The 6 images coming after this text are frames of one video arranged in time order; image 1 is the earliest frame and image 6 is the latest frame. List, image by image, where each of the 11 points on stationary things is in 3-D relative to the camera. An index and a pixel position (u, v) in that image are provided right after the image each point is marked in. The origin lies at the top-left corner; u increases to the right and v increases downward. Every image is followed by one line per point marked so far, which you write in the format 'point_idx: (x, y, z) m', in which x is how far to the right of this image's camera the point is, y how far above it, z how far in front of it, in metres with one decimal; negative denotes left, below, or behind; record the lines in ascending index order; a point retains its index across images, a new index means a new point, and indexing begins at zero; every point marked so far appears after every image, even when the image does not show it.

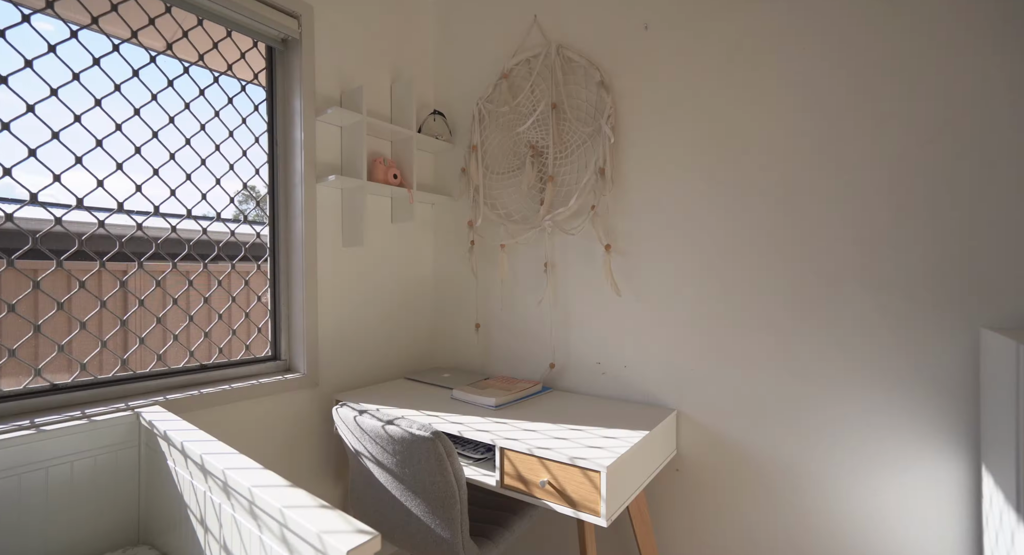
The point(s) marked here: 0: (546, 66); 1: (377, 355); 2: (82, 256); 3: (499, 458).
0: (+0.1, +0.8, +1.7) m
1: (-0.6, -0.3, +1.9) m
2: (-1.2, +0.1, +1.3) m
3: (0.0, -0.5, +1.2) m
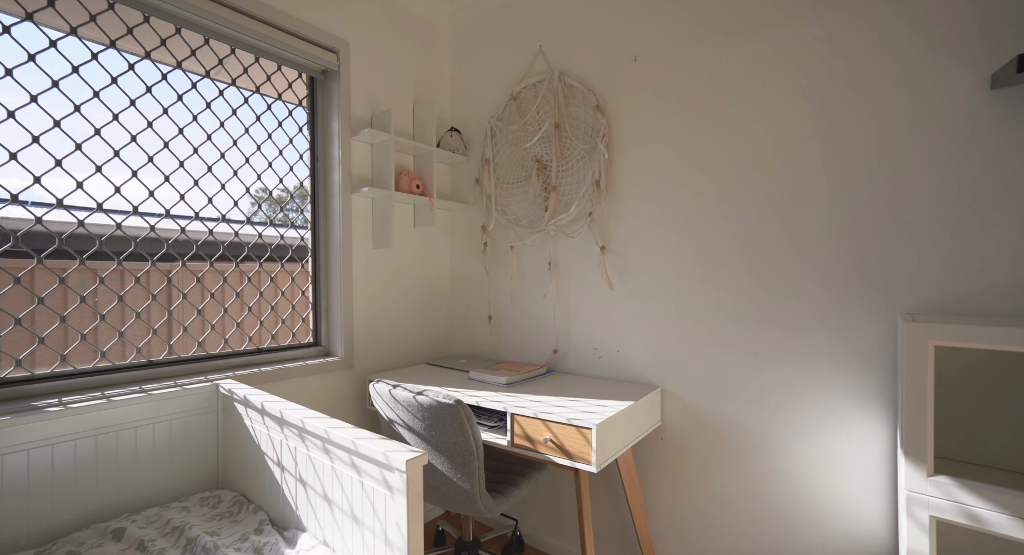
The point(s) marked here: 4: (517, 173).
0: (+0.2, +0.8, +1.9) m
1: (-0.5, -0.3, +2.2) m
2: (-1.2, +0.1, +1.5) m
3: (0.0, -0.5, +1.5) m
4: (0.0, +0.5, +2.1) m
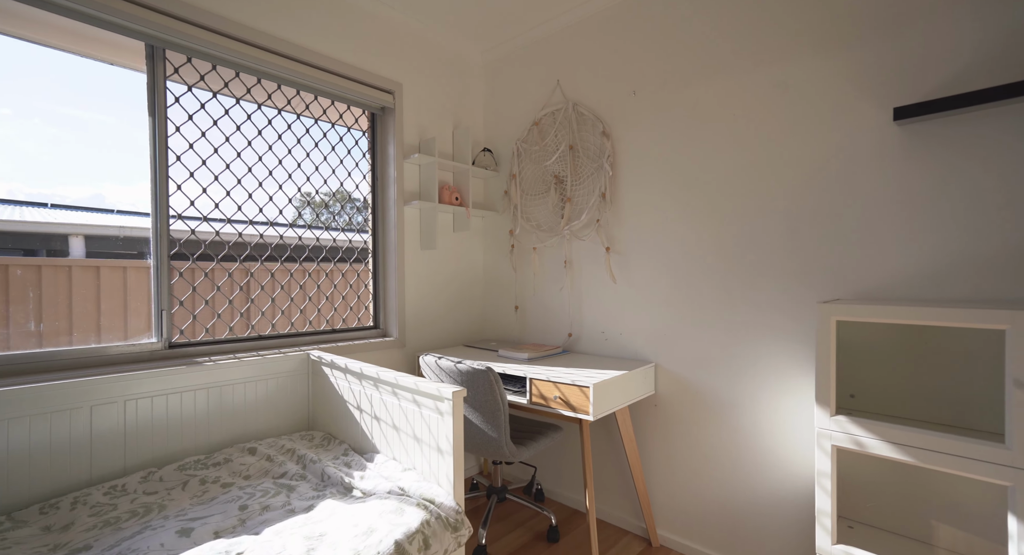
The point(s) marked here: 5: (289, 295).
0: (+0.3, +0.8, +2.3) m
1: (-0.4, -0.3, +2.6) m
2: (-1.1, +0.1, +2.0) m
3: (+0.1, -0.4, +1.9) m
4: (+0.2, +0.5, +2.5) m
5: (-1.1, -0.1, +2.1) m
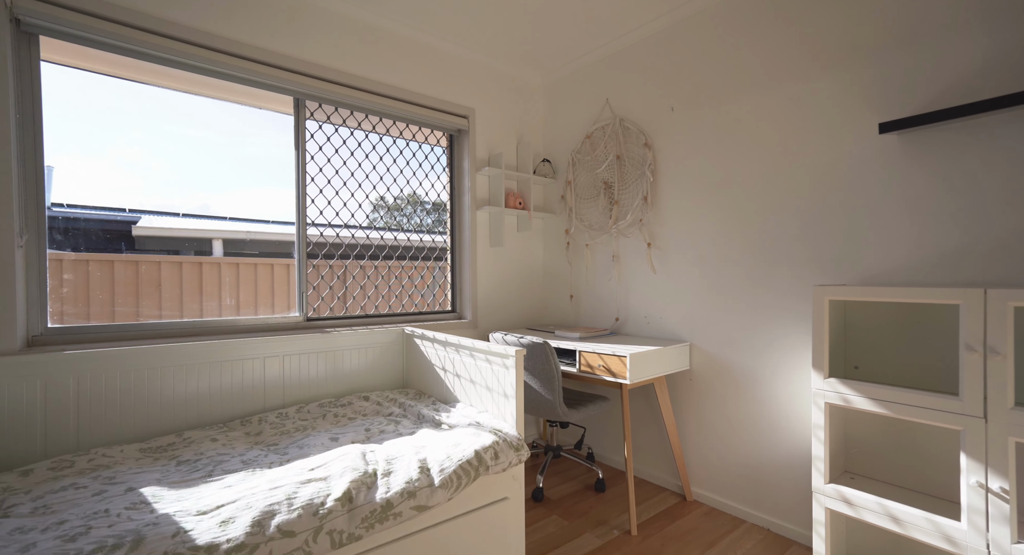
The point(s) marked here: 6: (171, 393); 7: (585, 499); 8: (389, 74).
0: (+0.6, +0.9, +2.7) m
1: (0.0, -0.2, +3.1) m
2: (-0.8, +0.1, +2.6) m
3: (+0.3, -0.4, +2.3) m
4: (+0.5, +0.5, +2.8) m
5: (-0.7, 0.0, +2.7) m
6: (-1.4, -0.5, +1.8) m
7: (+0.4, -1.1, +2.3) m
8: (-0.7, +1.2, +2.5) m
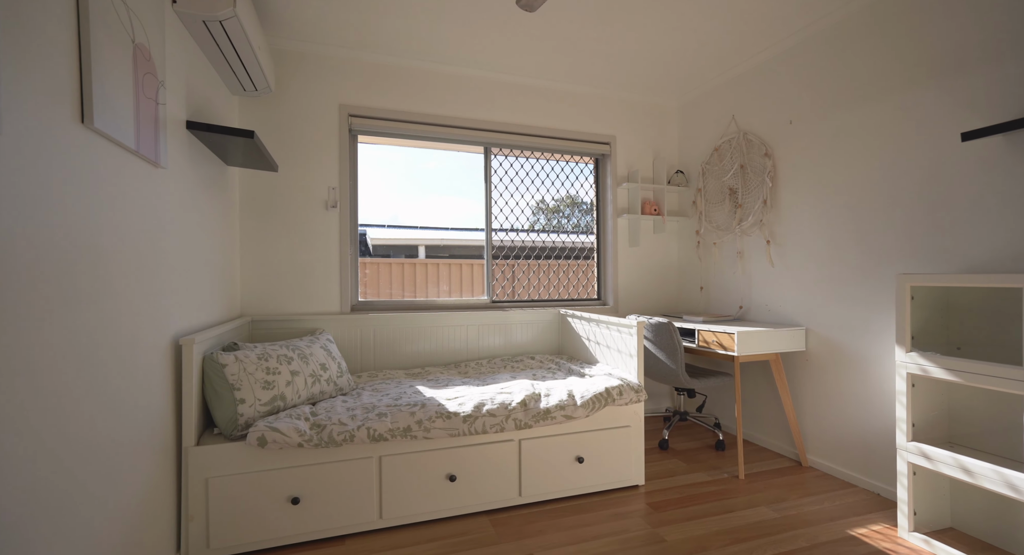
0: (+1.6, +0.9, +3.1) m
1: (+1.1, -0.2, +3.7) m
2: (+0.2, +0.2, +3.5) m
3: (+1.2, -0.4, +2.8) m
4: (+1.5, +0.6, +3.3) m
5: (+0.3, 0.0, +3.5) m
6: (-0.6, -0.4, +2.9) m
7: (+1.2, -1.1, +2.8) m
8: (+0.3, +1.2, +3.4) m
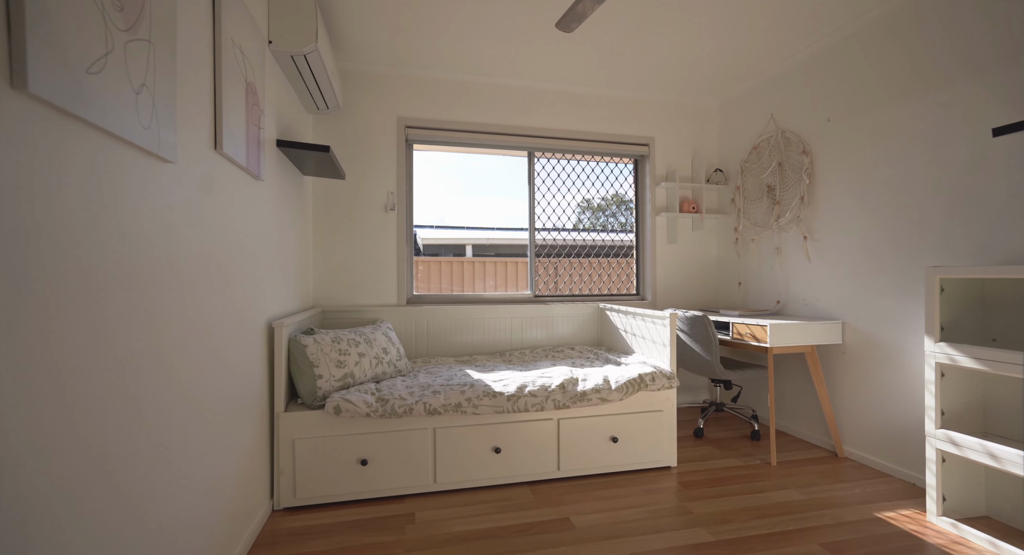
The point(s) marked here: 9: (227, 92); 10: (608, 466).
0: (+1.9, +1.0, +3.2) m
1: (+1.4, -0.2, +3.8) m
2: (+0.5, +0.2, +3.7) m
3: (+1.4, -0.3, +2.9) m
4: (+1.8, +0.6, +3.3) m
5: (+0.6, 0.0, +3.7) m
6: (-0.3, -0.4, +3.2) m
7: (+1.5, -1.1, +2.9) m
8: (+0.6, +1.2, +3.6) m
9: (-1.0, +0.6, +1.5) m
10: (+0.5, -1.0, +2.4) m
